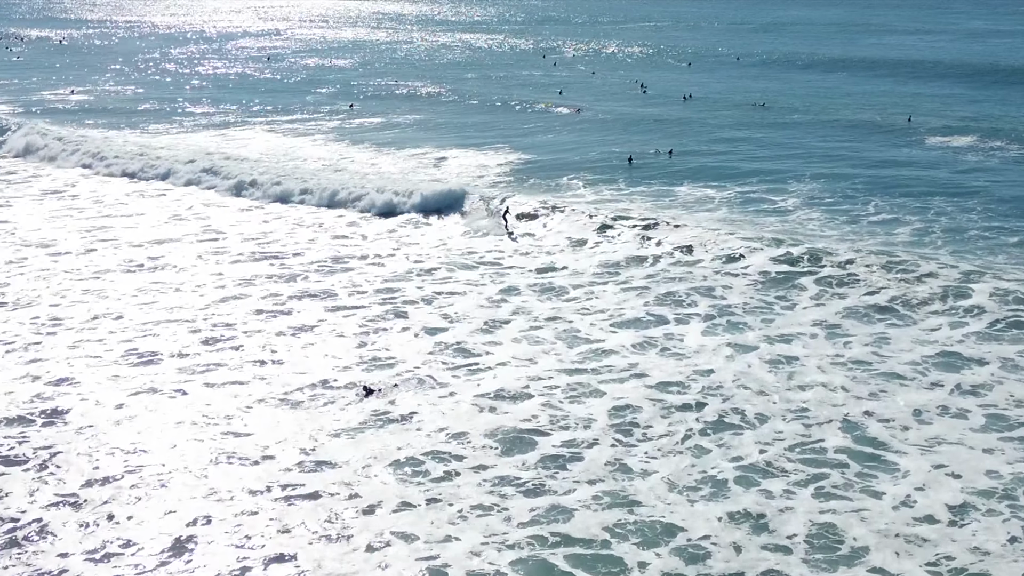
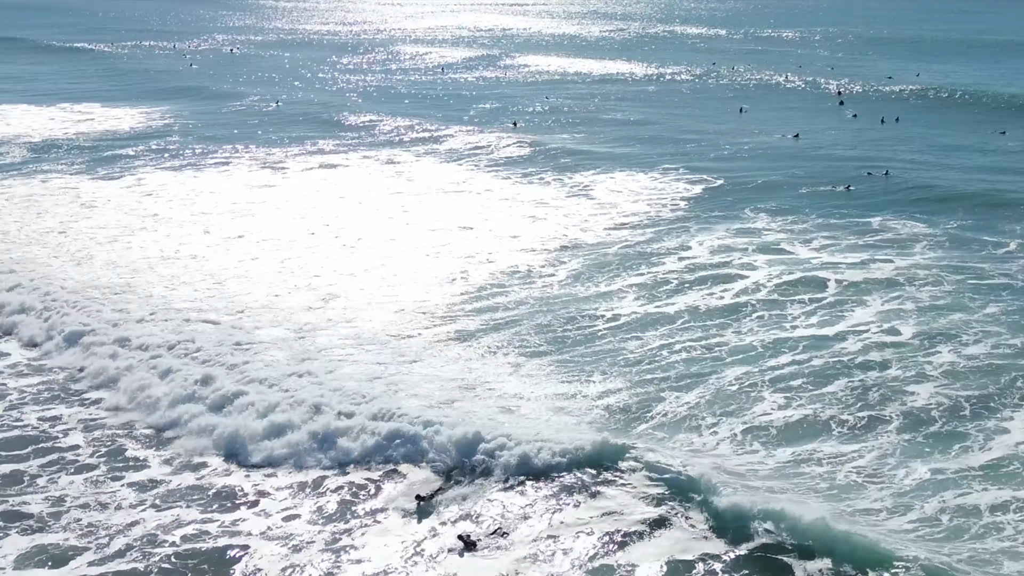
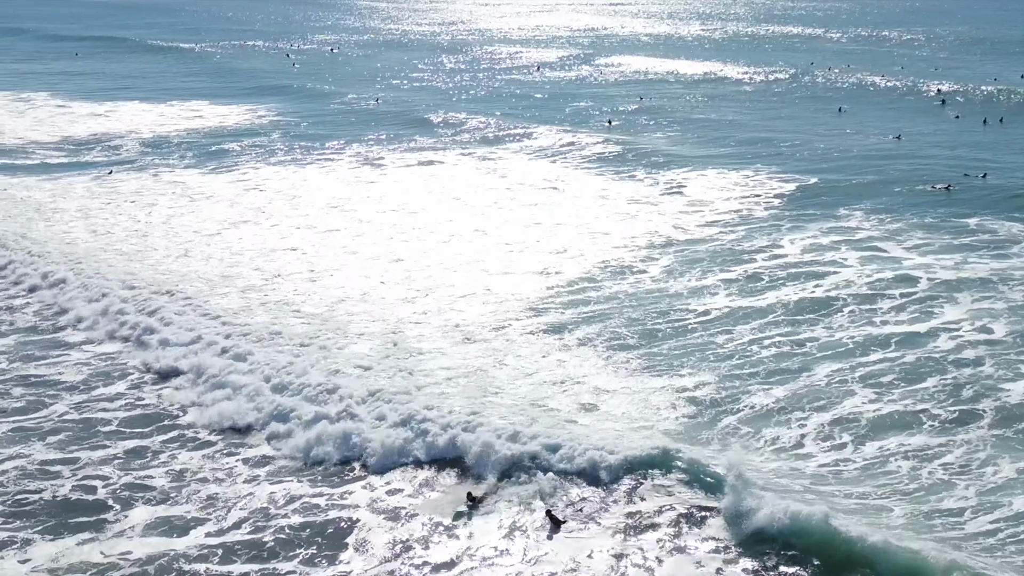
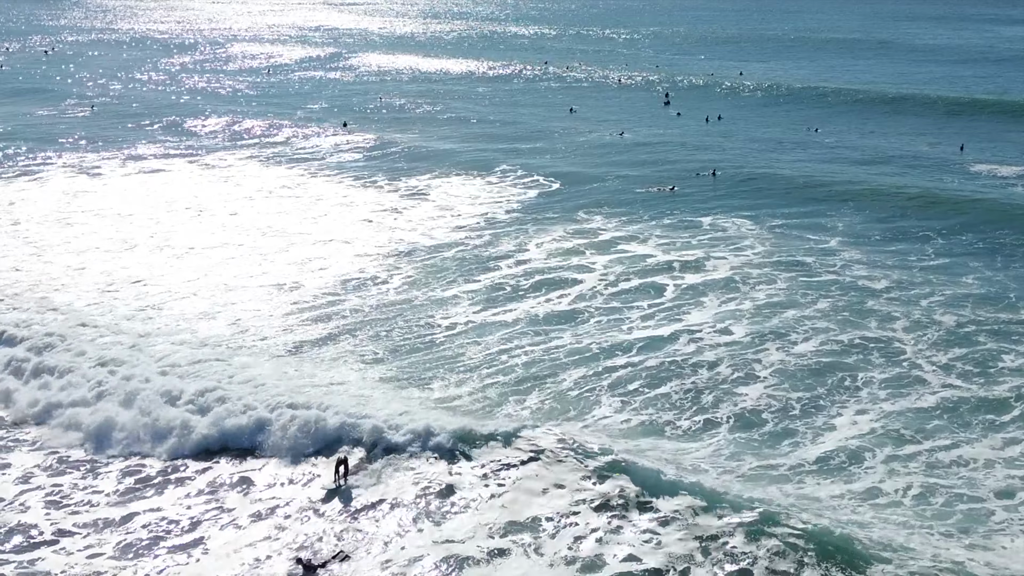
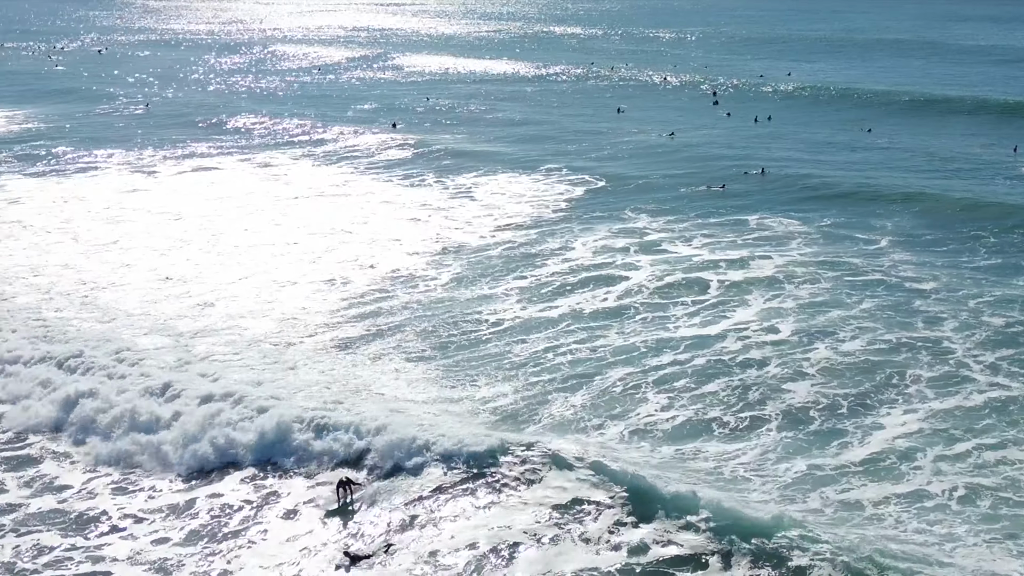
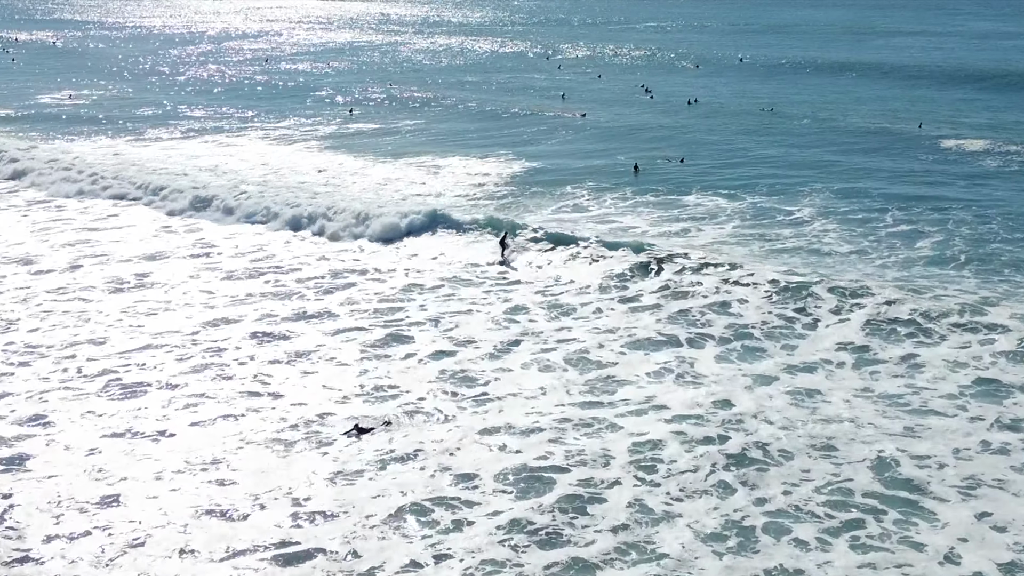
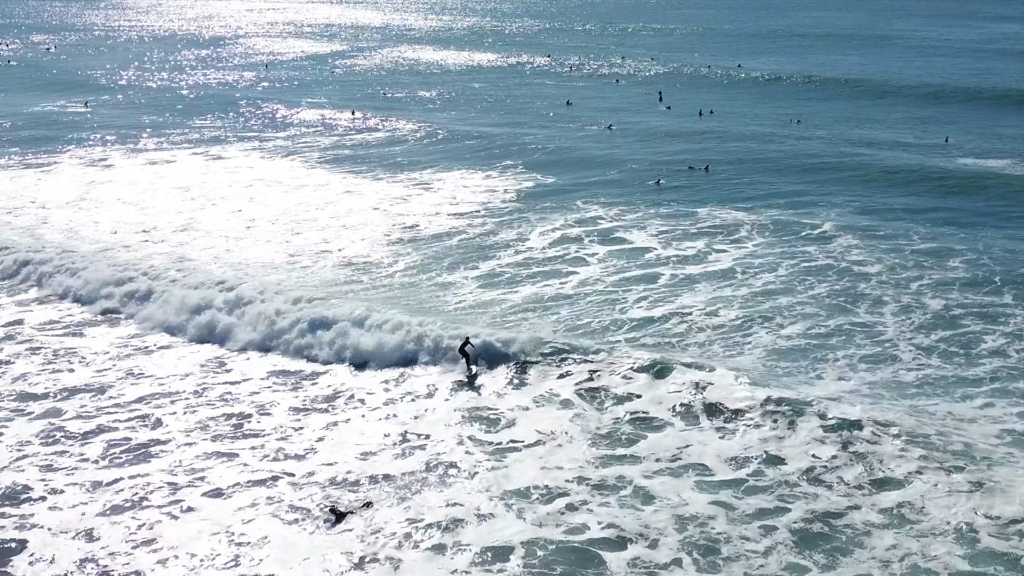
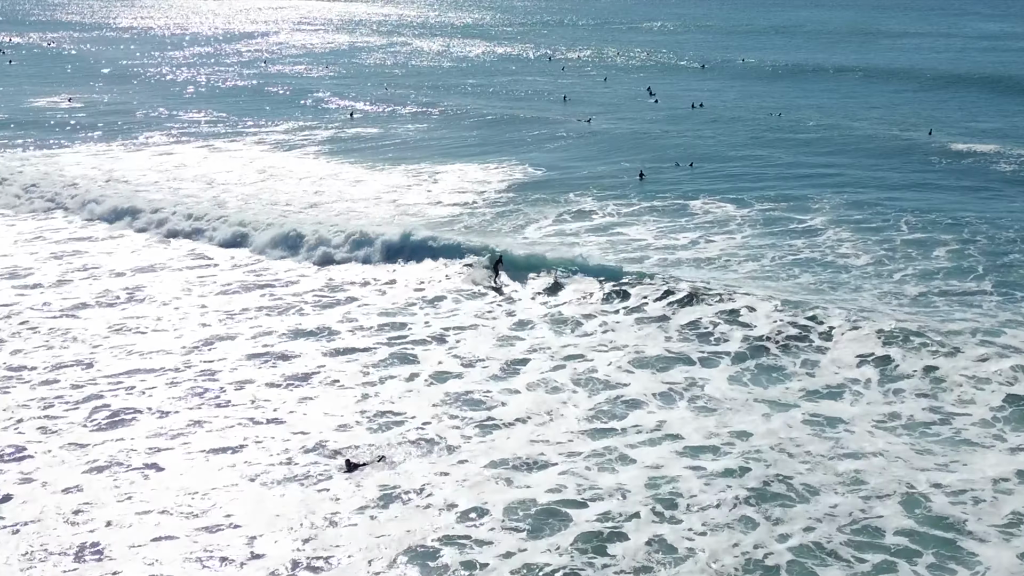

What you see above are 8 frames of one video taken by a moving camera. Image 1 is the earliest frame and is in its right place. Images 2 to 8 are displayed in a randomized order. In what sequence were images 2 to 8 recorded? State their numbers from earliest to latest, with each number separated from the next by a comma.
6, 8, 7, 4, 5, 2, 3
